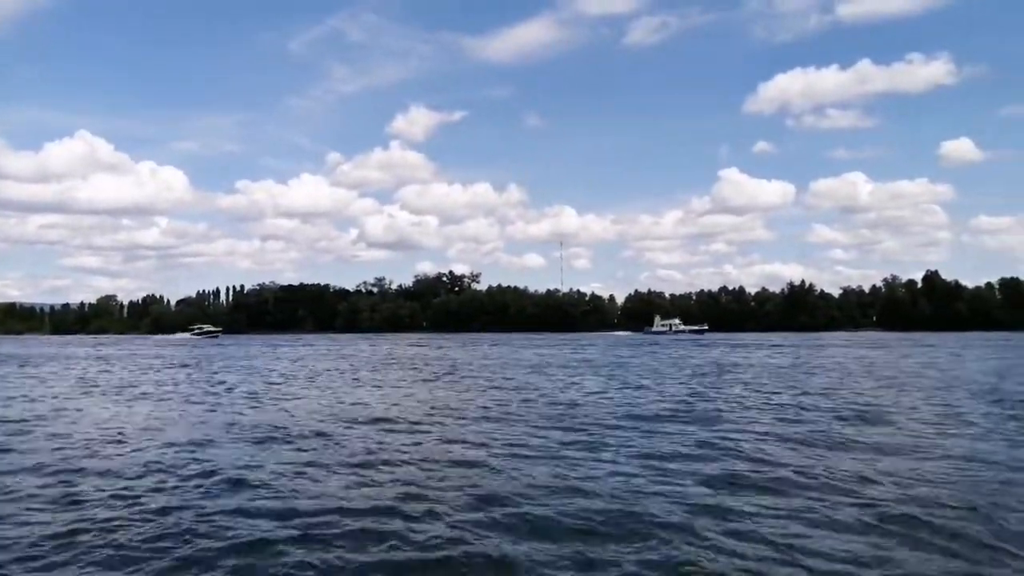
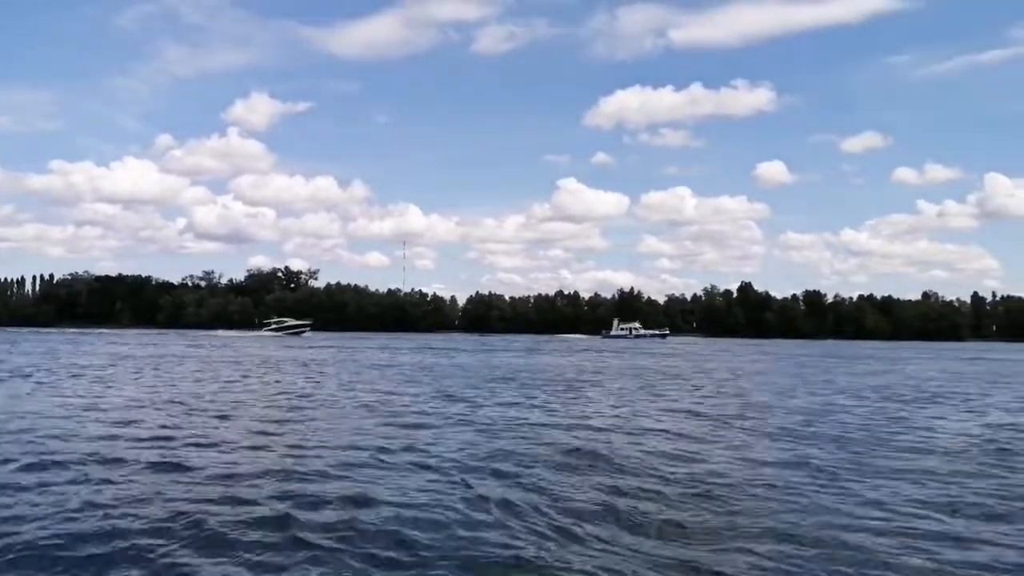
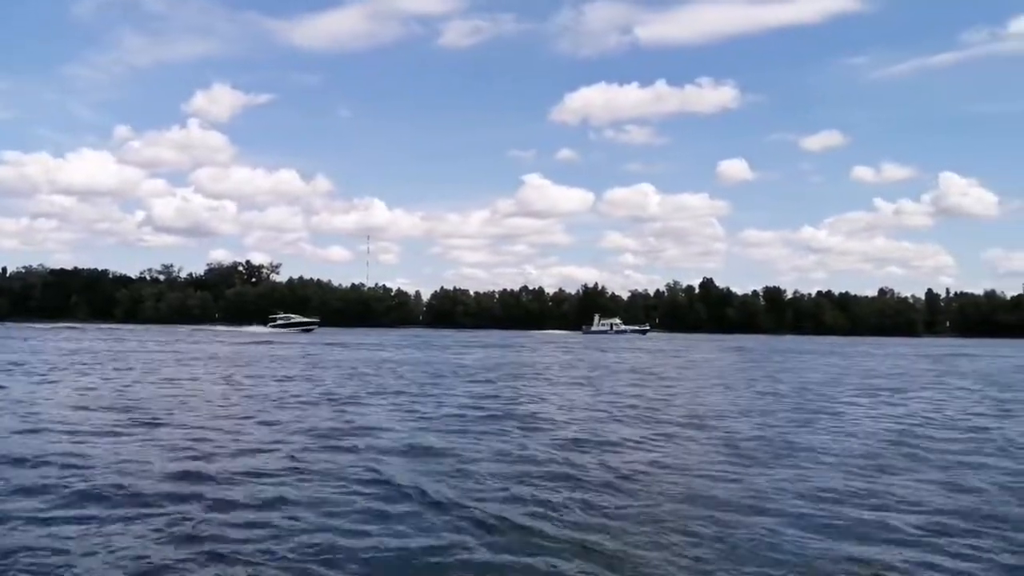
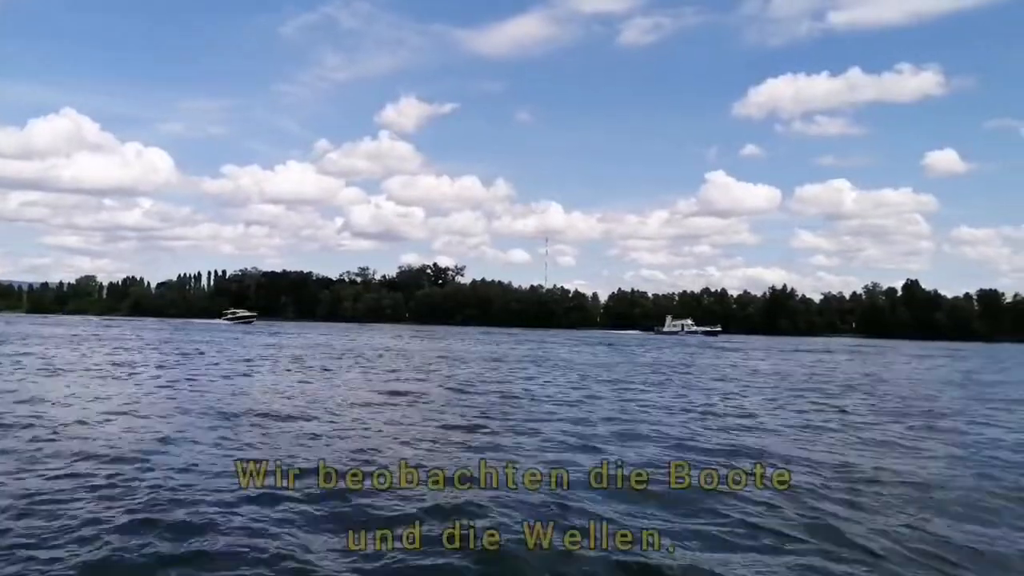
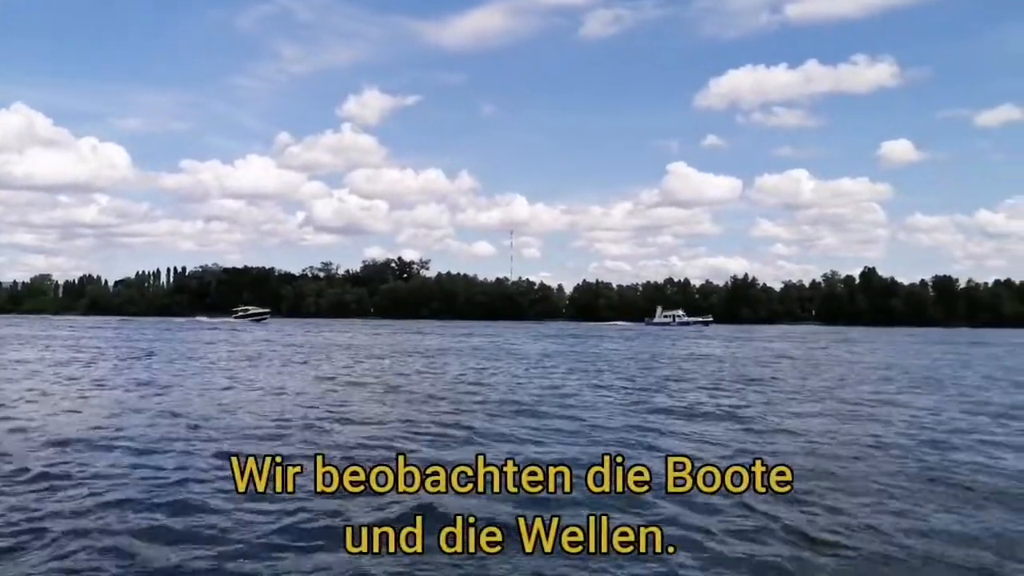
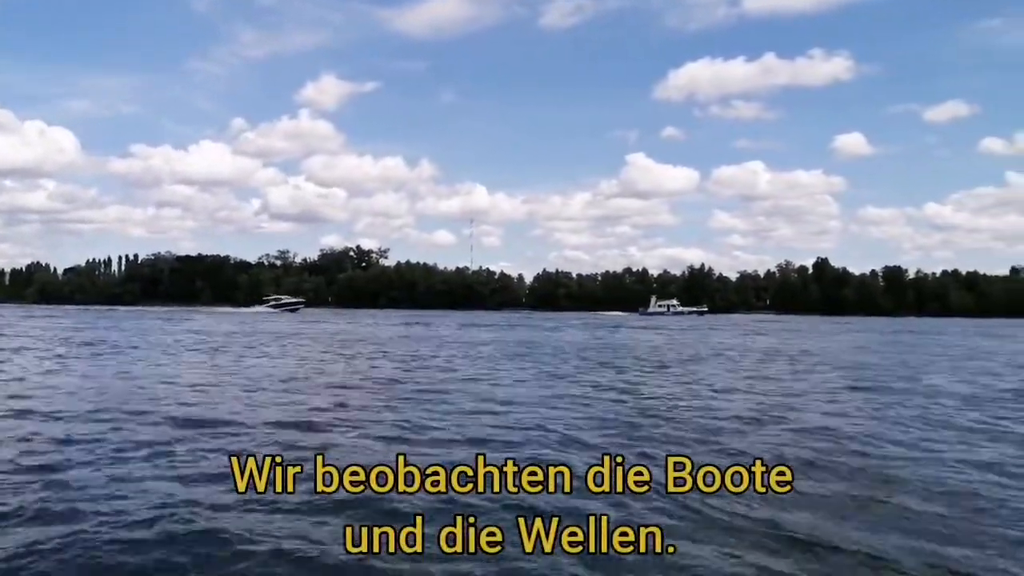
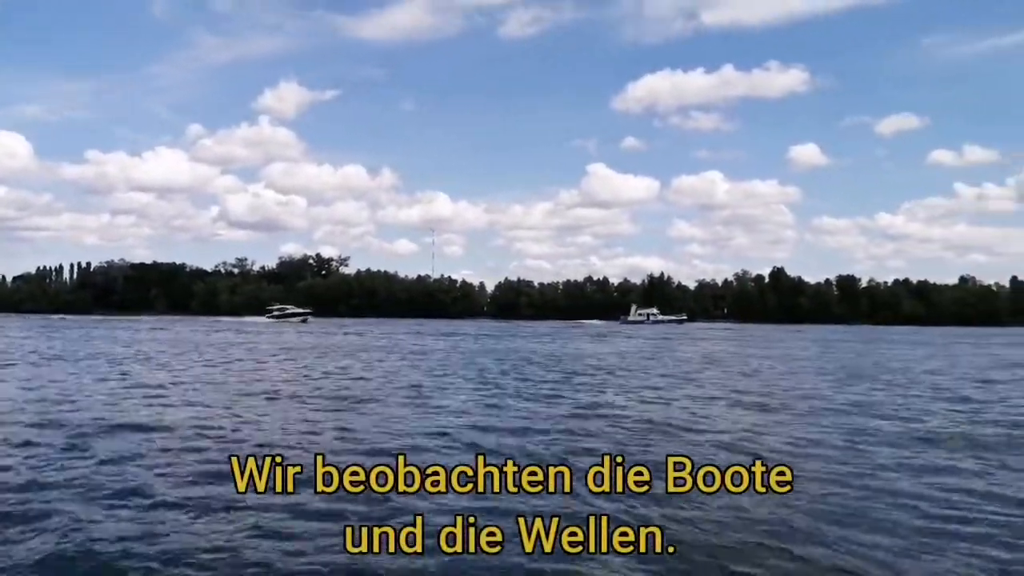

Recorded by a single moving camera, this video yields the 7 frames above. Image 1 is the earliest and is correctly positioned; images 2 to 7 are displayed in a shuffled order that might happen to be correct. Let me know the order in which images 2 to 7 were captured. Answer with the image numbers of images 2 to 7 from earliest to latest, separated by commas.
4, 5, 6, 7, 2, 3
